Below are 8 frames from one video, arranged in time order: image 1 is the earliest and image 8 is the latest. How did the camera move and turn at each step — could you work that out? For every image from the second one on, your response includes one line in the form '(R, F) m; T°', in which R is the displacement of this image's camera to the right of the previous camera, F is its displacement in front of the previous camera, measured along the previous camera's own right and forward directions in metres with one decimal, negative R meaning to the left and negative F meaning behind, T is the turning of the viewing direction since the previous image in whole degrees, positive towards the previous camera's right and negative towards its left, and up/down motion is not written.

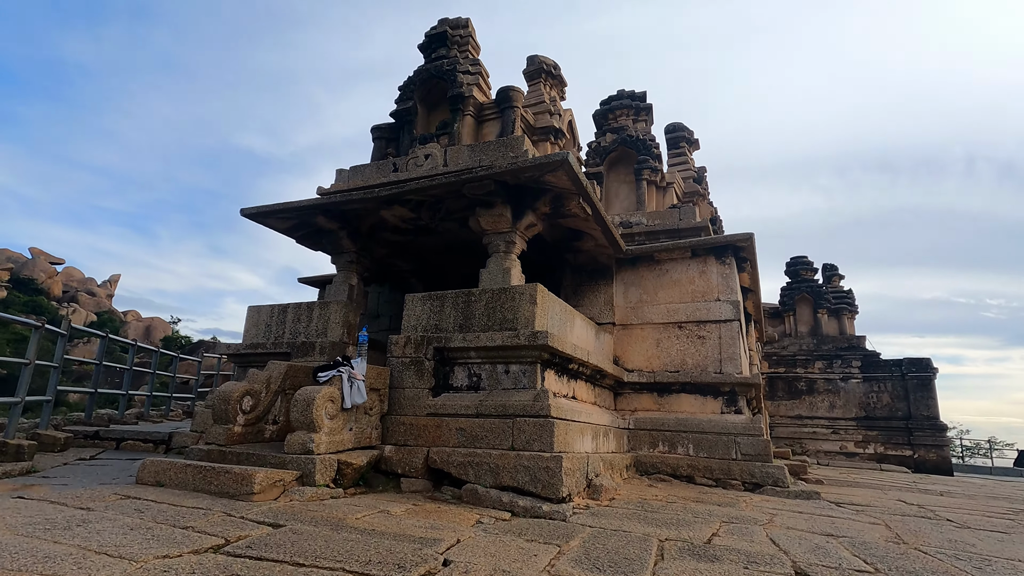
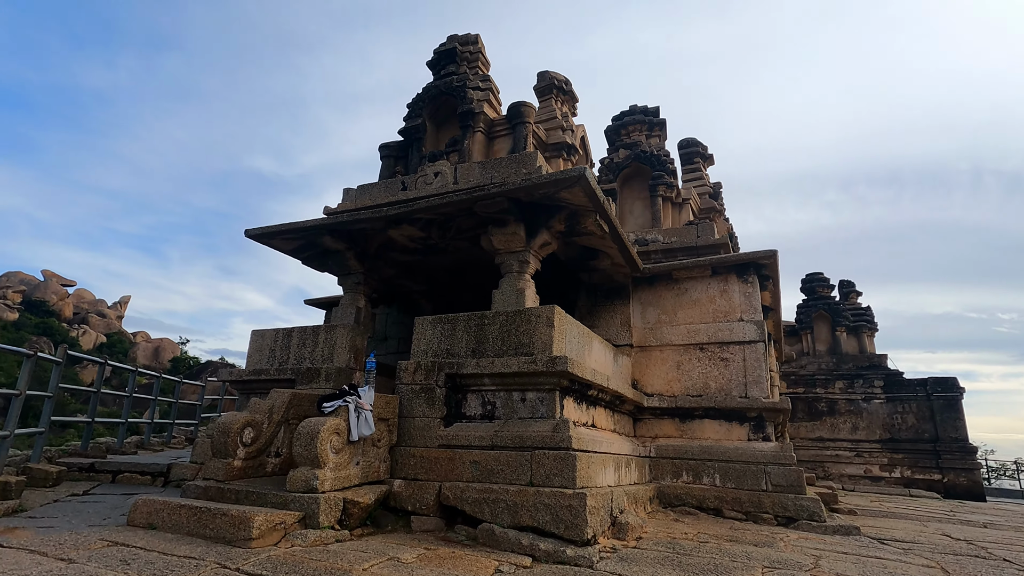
(-0.1, +0.3) m; -1°
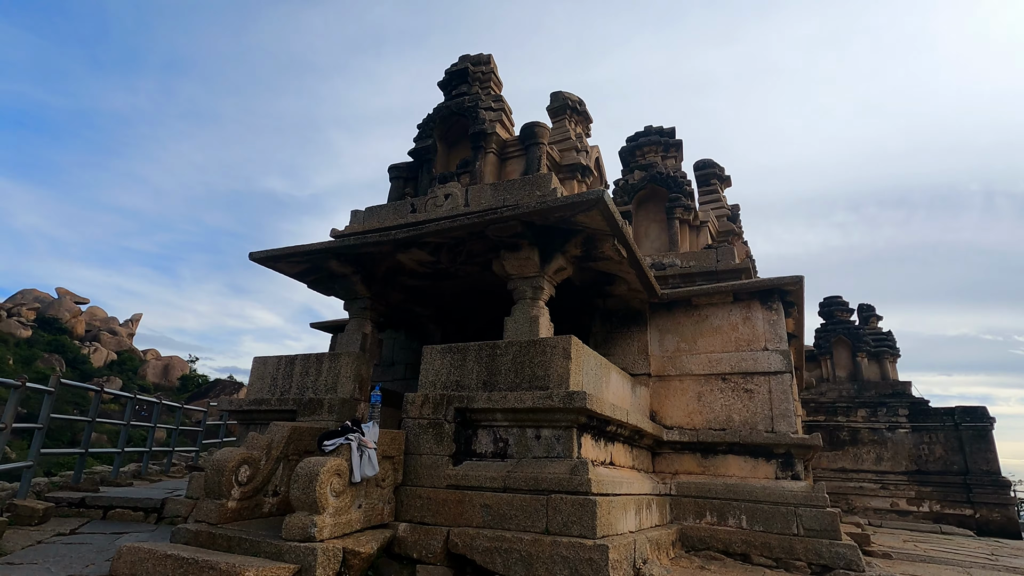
(0.0, +0.3) m; -1°
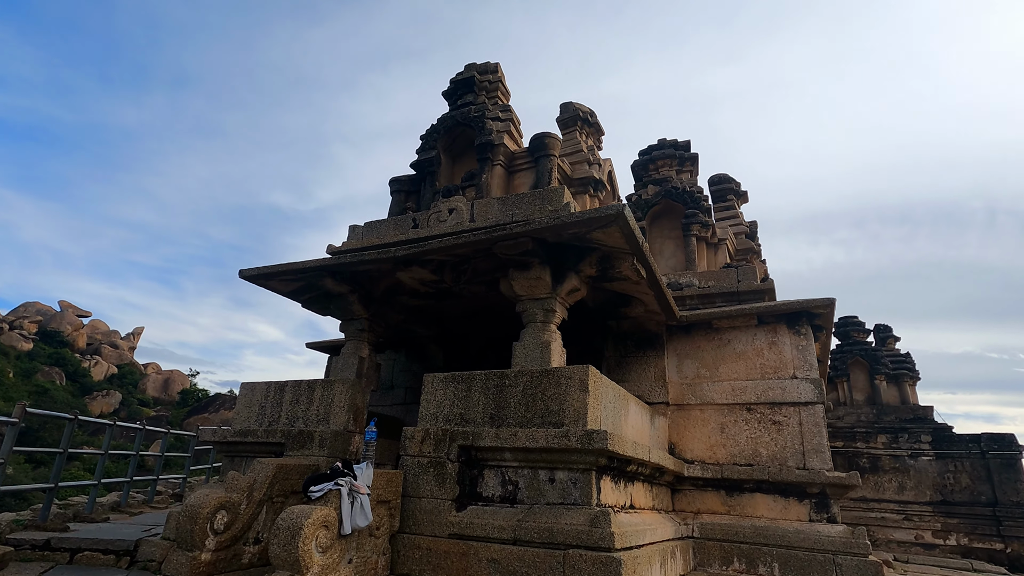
(-0.1, +0.5) m; 0°
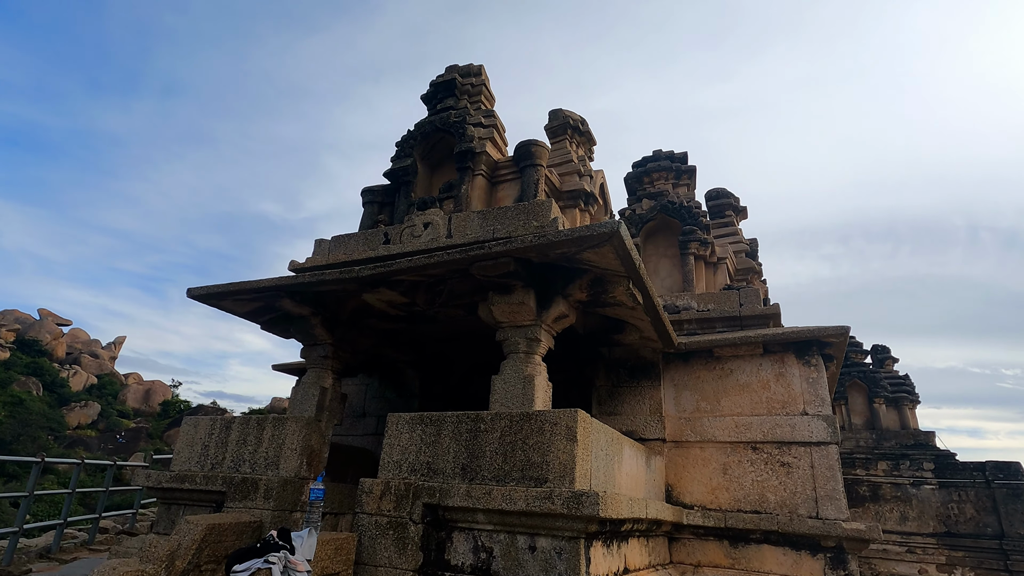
(+0.1, +0.7) m; +1°
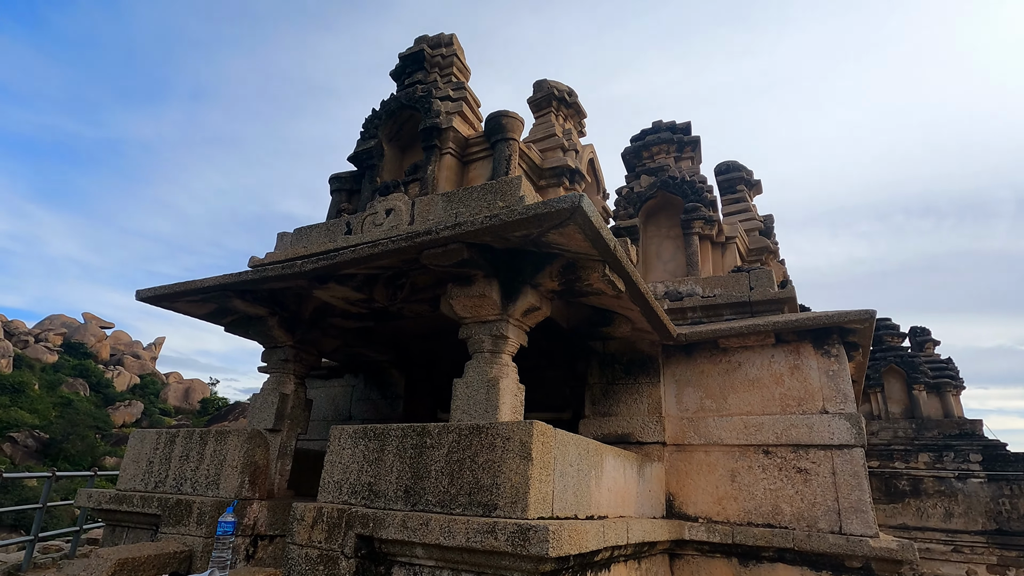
(+0.5, +0.6) m; -3°
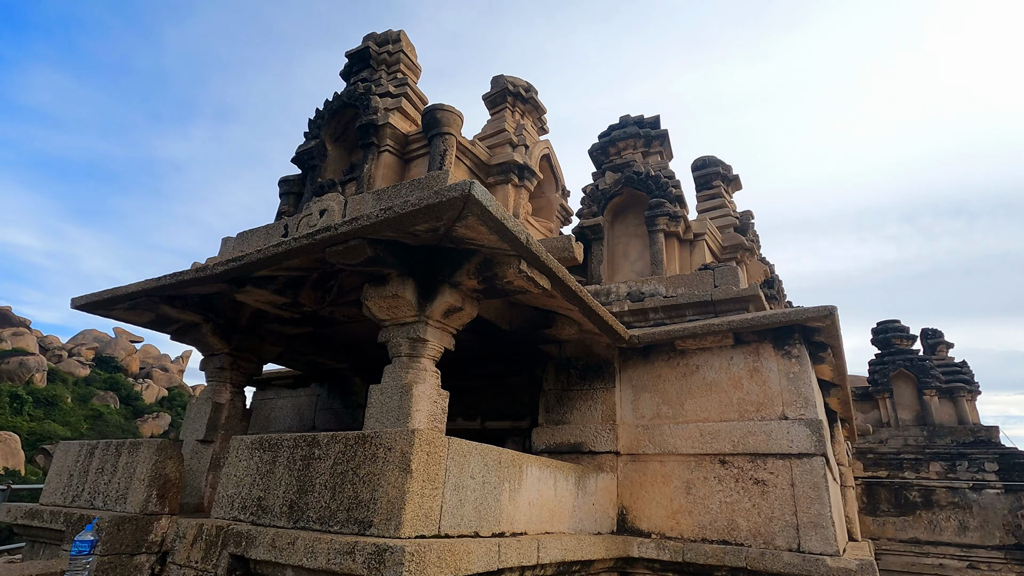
(+0.7, +0.3) m; -2°
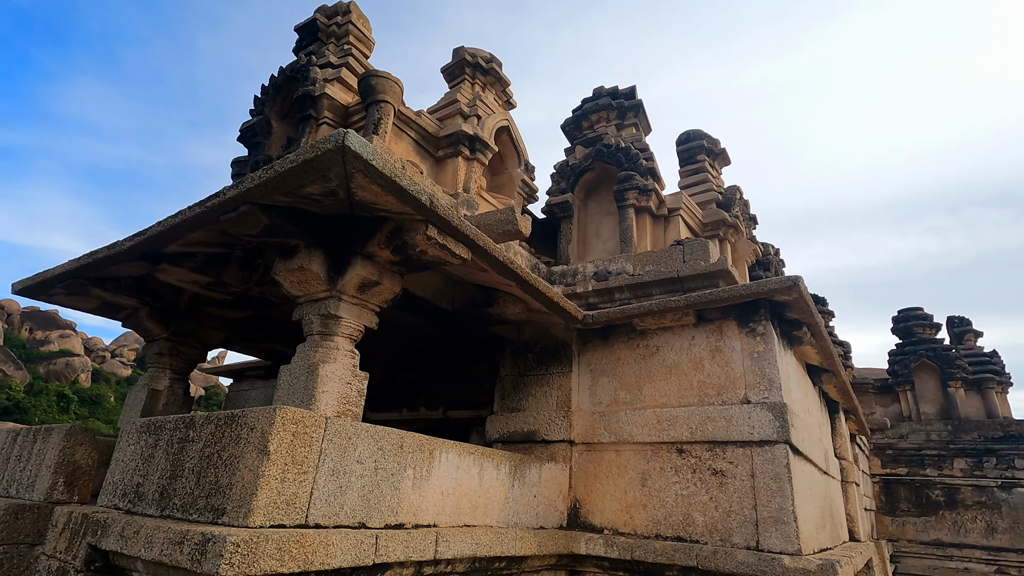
(+0.7, +0.4) m; -3°
